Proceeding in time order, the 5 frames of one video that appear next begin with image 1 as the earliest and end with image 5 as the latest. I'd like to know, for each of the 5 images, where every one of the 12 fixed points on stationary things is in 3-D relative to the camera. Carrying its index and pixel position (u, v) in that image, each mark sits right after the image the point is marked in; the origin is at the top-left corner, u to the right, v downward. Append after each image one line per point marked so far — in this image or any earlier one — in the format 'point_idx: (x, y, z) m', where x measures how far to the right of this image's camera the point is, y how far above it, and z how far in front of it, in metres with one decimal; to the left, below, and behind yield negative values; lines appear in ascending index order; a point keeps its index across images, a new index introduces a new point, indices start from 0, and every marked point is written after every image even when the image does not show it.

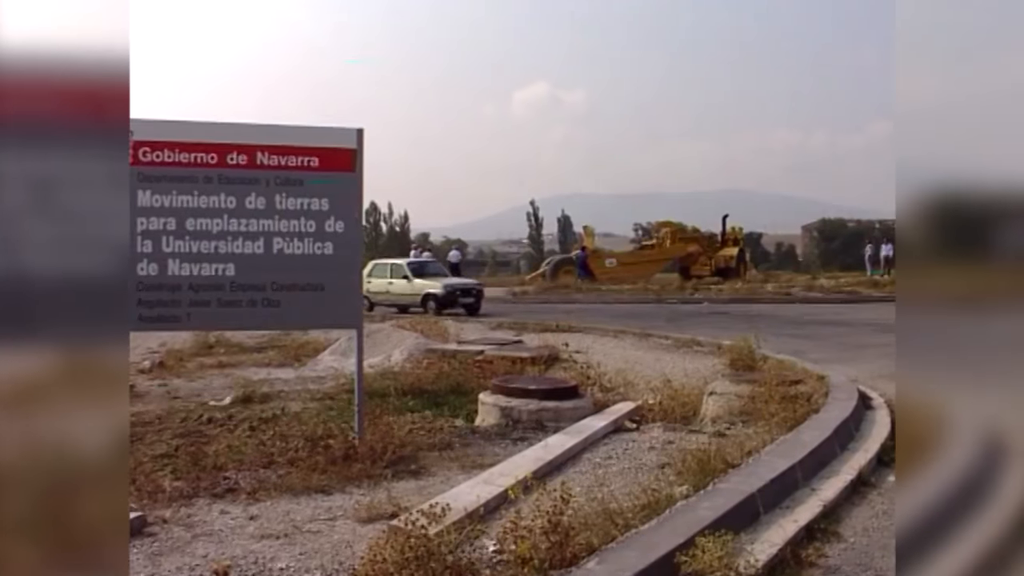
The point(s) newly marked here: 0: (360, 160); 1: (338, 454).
0: (-1.2, +1.1, +8.6) m
1: (-1.3, -1.3, +8.1) m
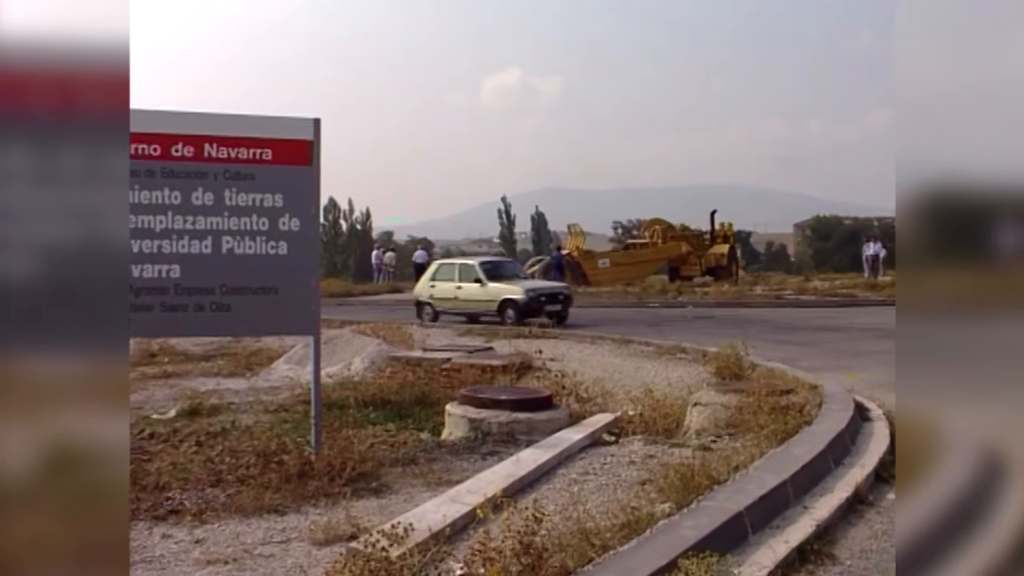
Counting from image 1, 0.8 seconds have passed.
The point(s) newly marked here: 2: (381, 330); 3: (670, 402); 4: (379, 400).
0: (-1.5, +1.0, +8.0) m
1: (-1.5, -1.3, +7.5) m
2: (-1.4, -0.5, +10.3) m
3: (+1.3, -0.9, +8.6) m
4: (-1.1, -0.9, +8.4) m
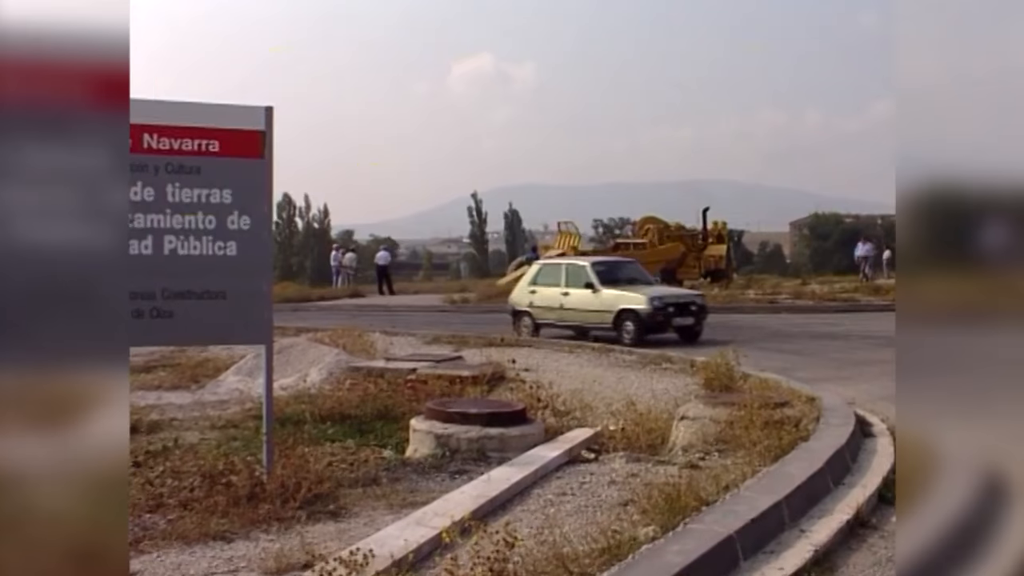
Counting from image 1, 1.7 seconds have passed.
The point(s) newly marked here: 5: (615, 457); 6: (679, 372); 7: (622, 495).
0: (-1.7, +1.0, +7.3) m
1: (-1.7, -1.3, +6.8) m
2: (-1.6, -0.5, +9.7) m
3: (+1.1, -1.0, +7.9) m
4: (-1.3, -0.9, +7.7) m
5: (+0.7, -1.2, +7.4) m
6: (+1.4, -0.7, +9.0) m
7: (+0.7, -1.4, +6.9) m
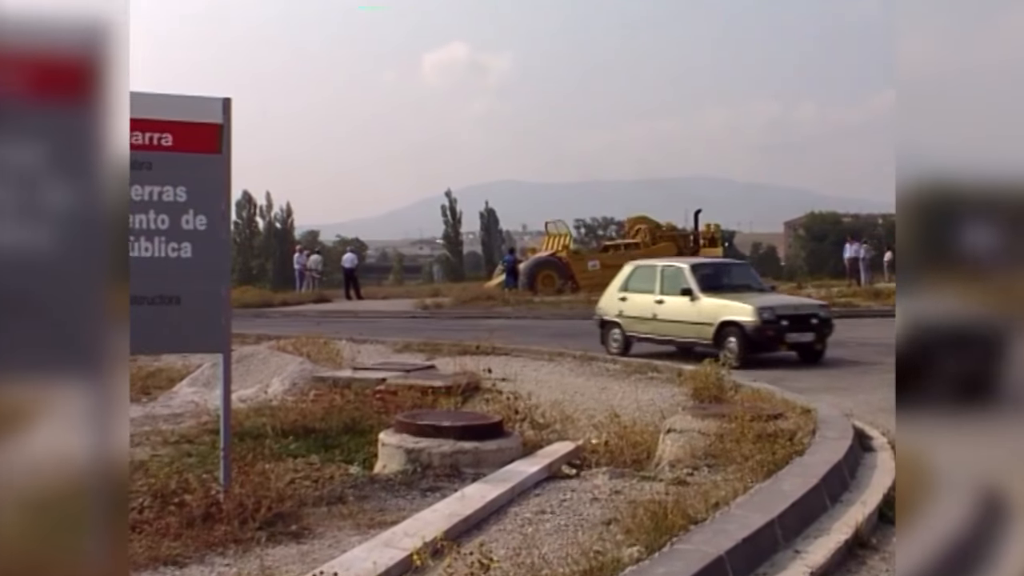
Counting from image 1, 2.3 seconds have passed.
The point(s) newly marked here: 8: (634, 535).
0: (-1.8, +1.0, +6.8) m
1: (-1.9, -1.4, +6.3) m
2: (-1.8, -0.5, +9.2) m
3: (+0.9, -1.0, +7.5) m
4: (-1.4, -1.0, +7.3) m
5: (+0.6, -1.2, +7.0) m
6: (+1.2, -0.7, +8.5) m
7: (+0.6, -1.4, +6.4) m
8: (+0.7, -1.4, +6.0) m
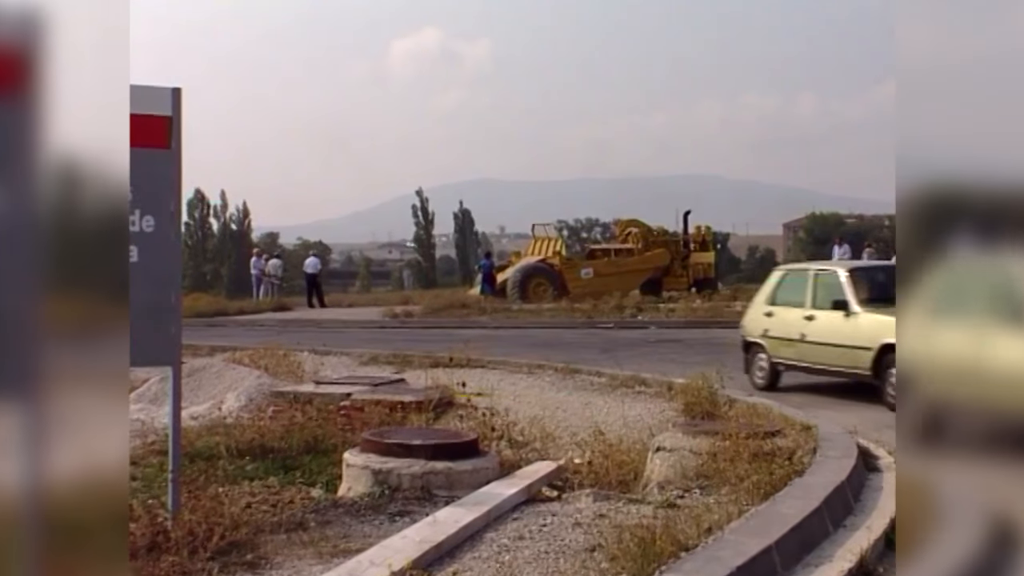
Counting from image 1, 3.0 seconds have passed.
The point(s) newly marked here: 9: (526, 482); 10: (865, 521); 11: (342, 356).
0: (-2.0, +0.9, +6.3) m
1: (-2.0, -1.4, +5.7) m
2: (-1.9, -0.6, +8.6) m
3: (+0.8, -1.0, +6.9) m
4: (-1.6, -1.0, +6.7) m
5: (+0.4, -1.3, +6.4) m
6: (+1.1, -0.8, +8.0) m
7: (+0.4, -1.4, +5.9) m
8: (+0.6, -1.5, +5.4) m
9: (+0.1, -1.2, +6.4) m
10: (+2.0, -1.3, +6.1) m
11: (-1.4, -0.5, +9.0) m
